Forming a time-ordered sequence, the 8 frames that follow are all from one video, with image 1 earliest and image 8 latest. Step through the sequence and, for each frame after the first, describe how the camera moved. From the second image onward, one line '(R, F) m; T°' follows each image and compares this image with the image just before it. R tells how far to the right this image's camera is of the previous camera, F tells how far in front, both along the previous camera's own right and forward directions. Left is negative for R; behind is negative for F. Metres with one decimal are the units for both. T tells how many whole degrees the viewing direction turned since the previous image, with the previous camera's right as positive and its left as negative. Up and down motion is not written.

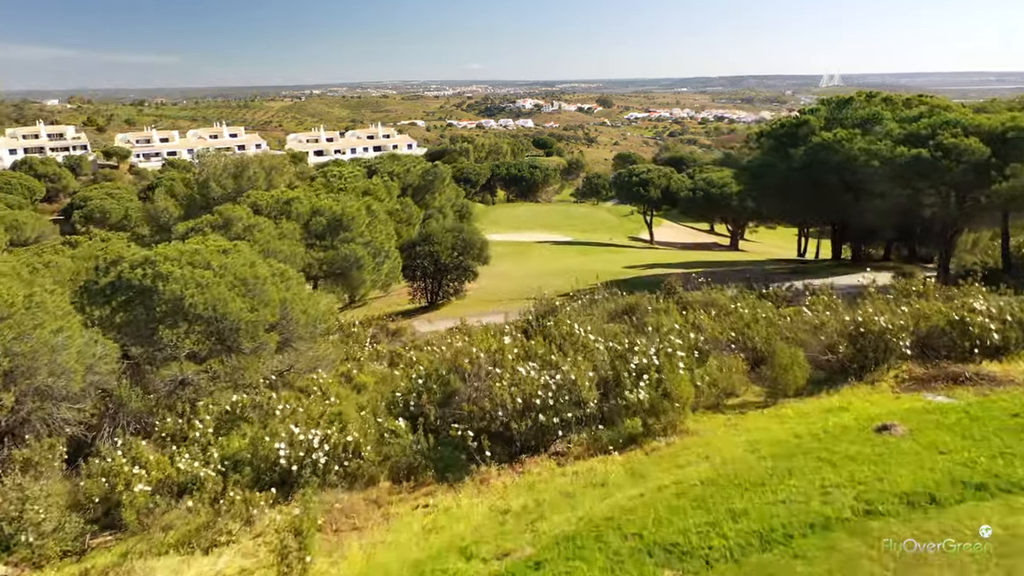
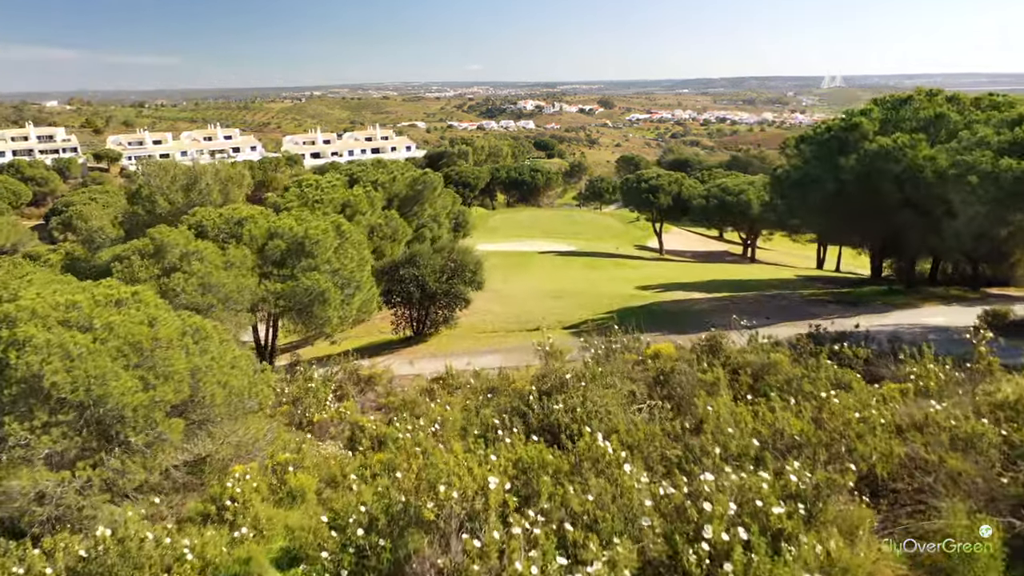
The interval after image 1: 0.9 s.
(+0.1, +3.3) m; 0°
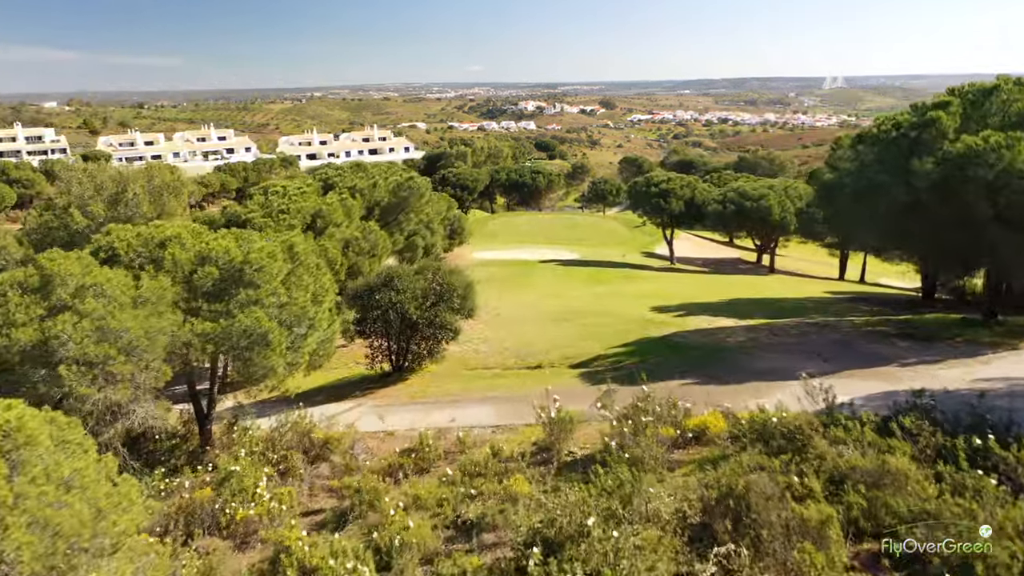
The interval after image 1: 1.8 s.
(+0.1, +3.4) m; 0°
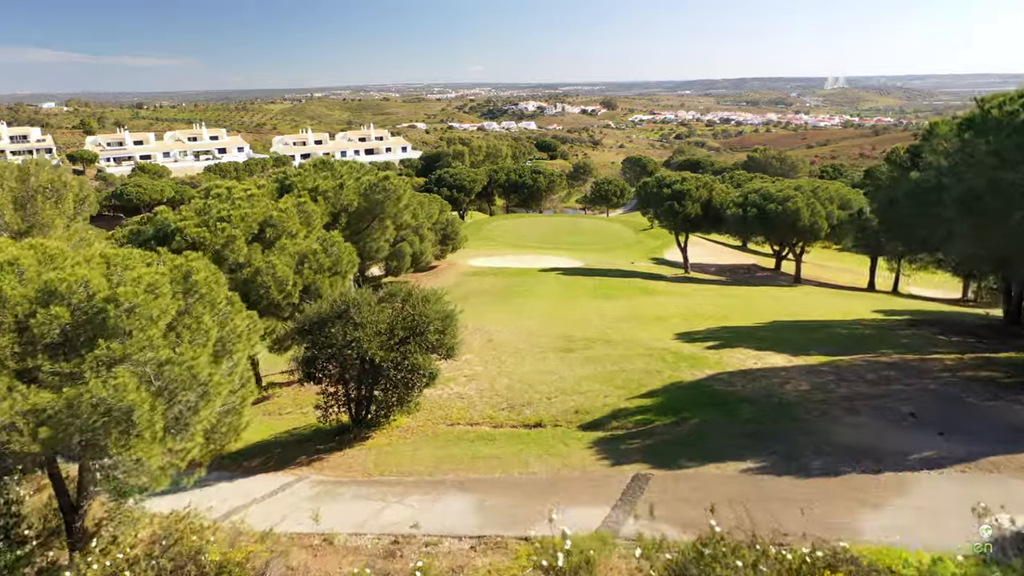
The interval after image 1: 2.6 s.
(+0.2, +4.1) m; 0°
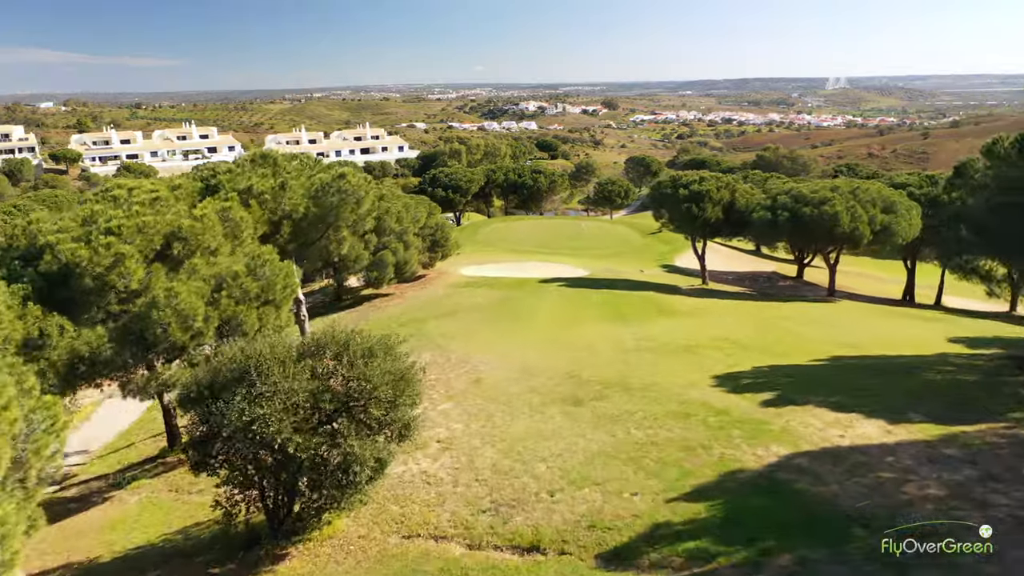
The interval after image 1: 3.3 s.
(+0.2, +4.4) m; 0°
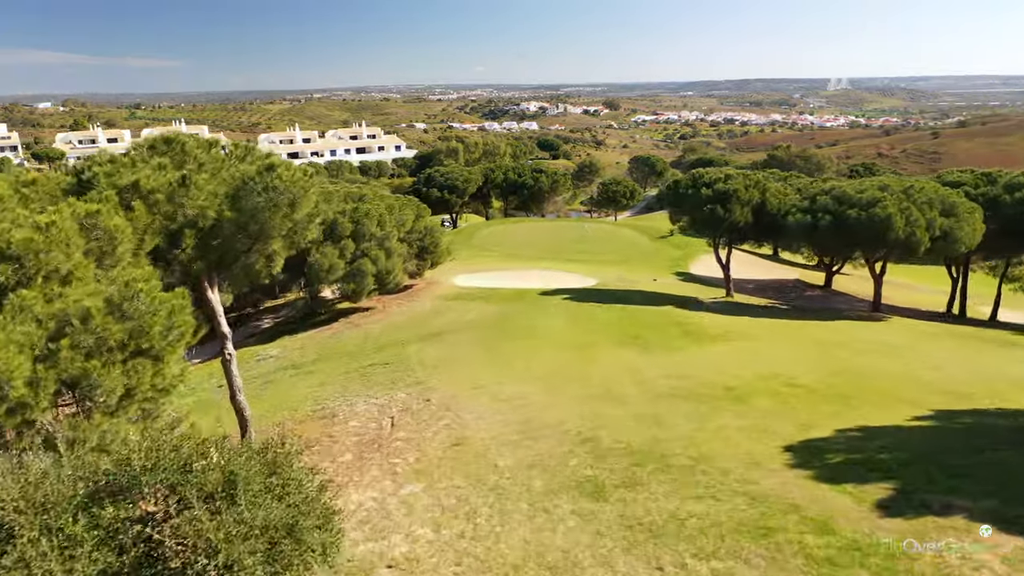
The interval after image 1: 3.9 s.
(+0.1, +4.4) m; 0°
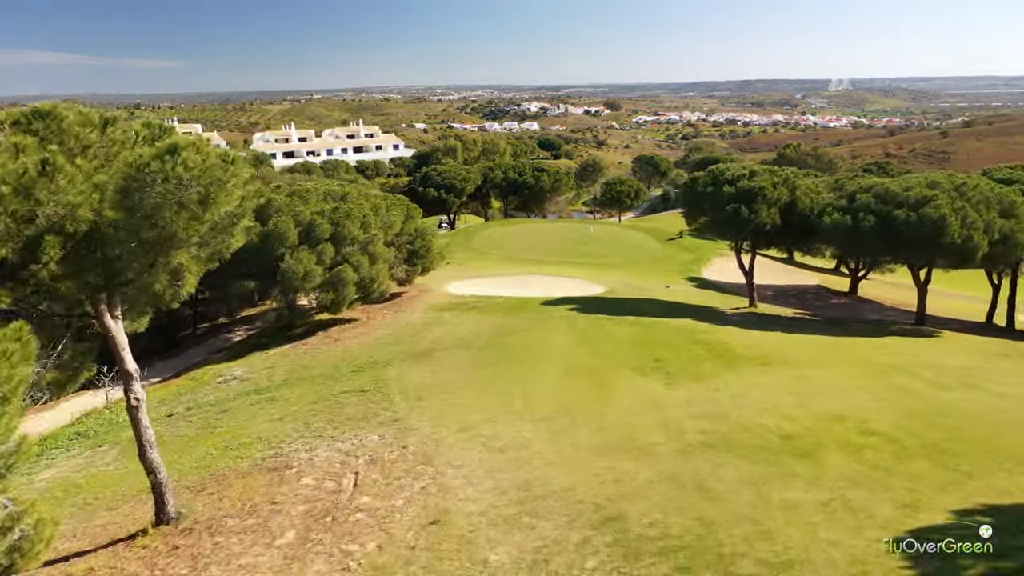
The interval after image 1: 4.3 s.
(+0.1, +3.2) m; 0°
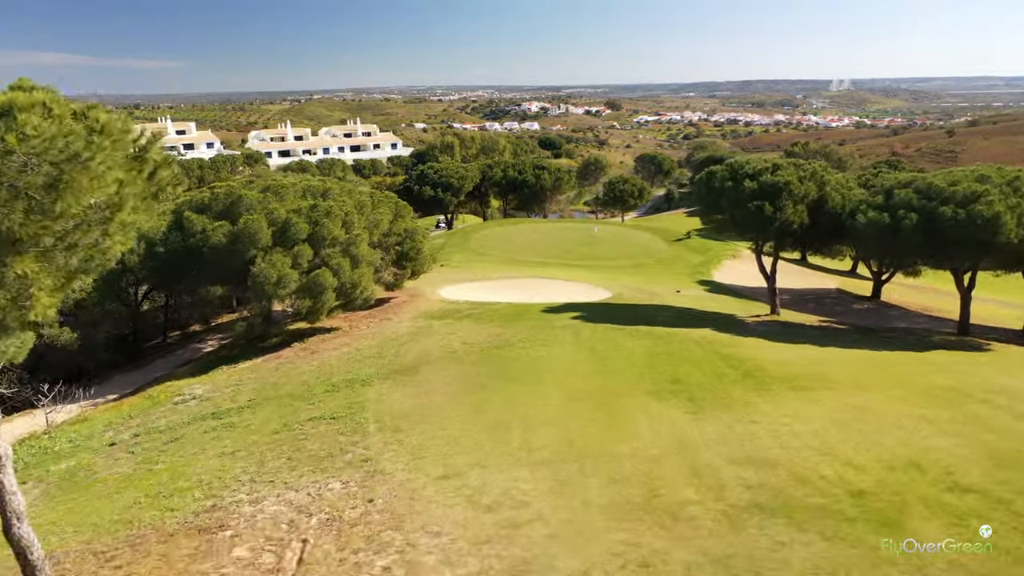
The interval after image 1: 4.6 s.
(+0.1, +2.6) m; 0°
